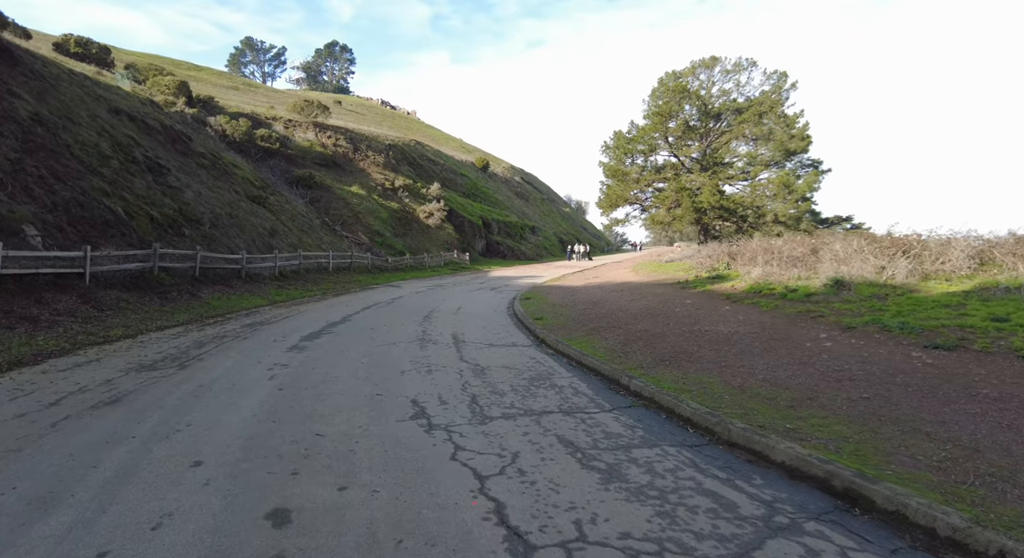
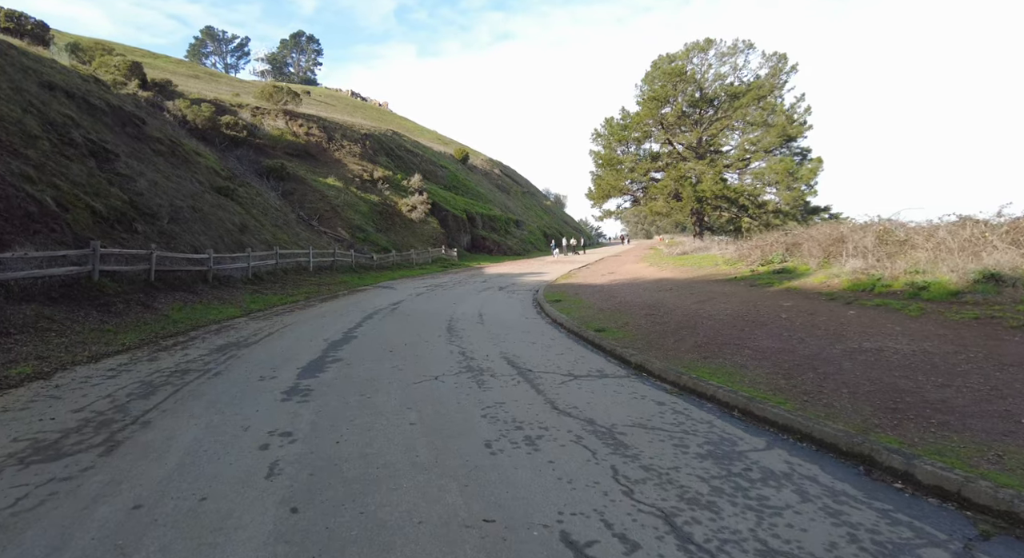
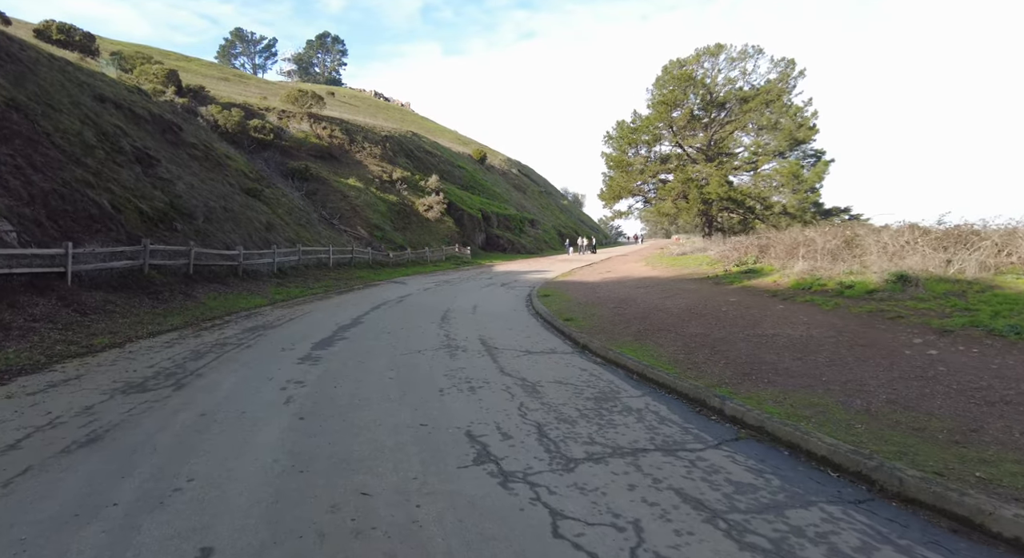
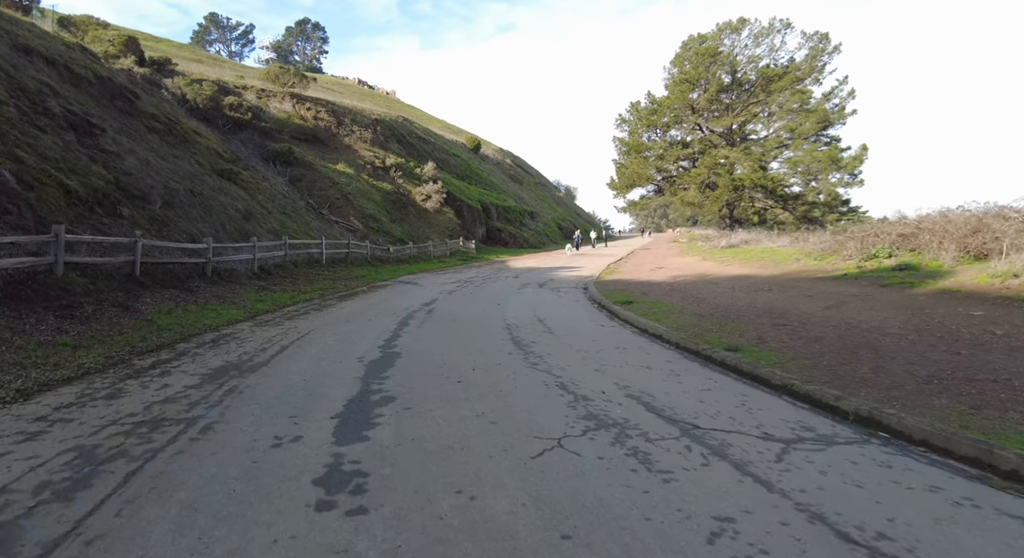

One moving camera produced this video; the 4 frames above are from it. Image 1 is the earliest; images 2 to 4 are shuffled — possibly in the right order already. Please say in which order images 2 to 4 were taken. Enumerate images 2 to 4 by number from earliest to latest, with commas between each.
3, 2, 4
